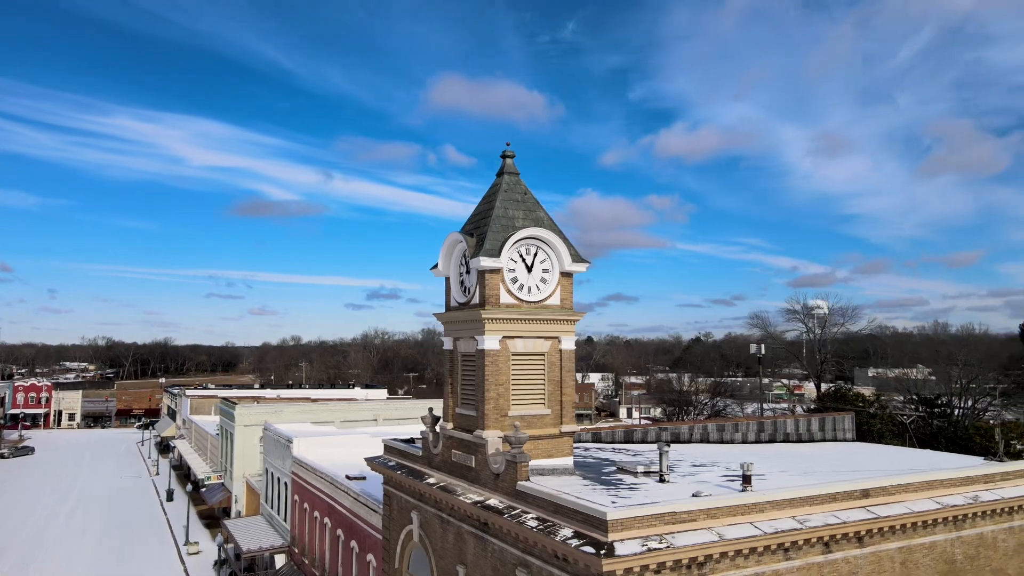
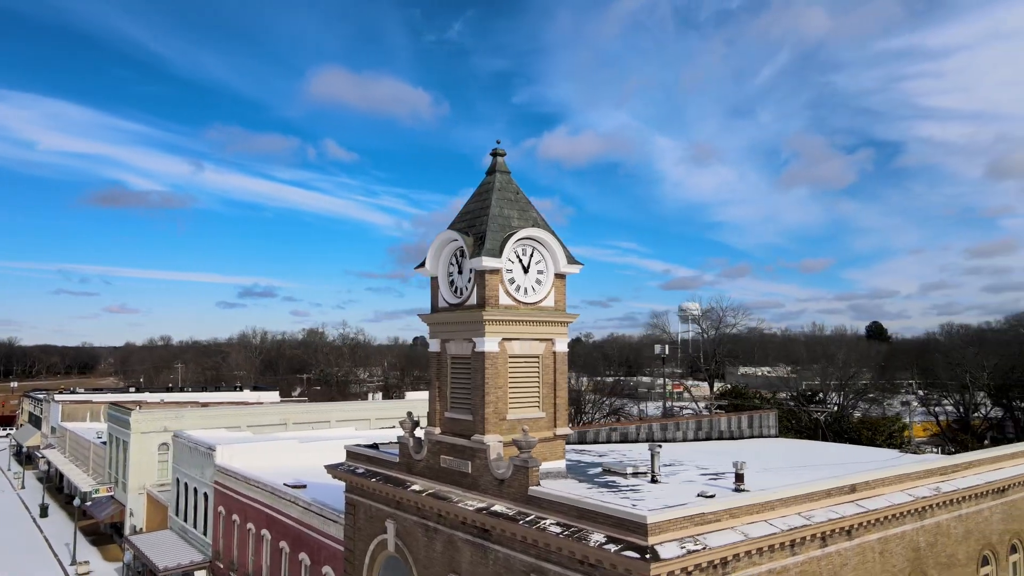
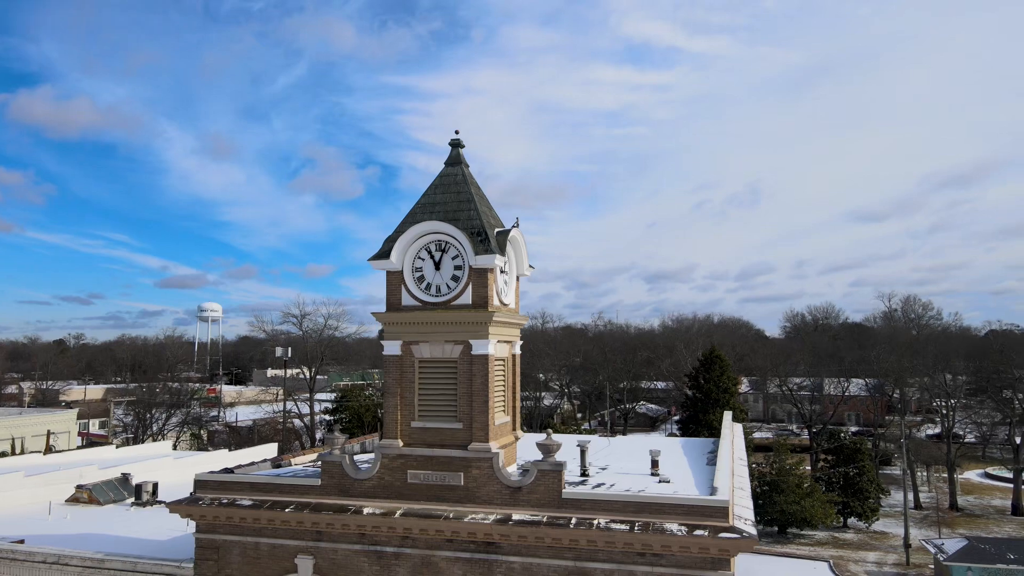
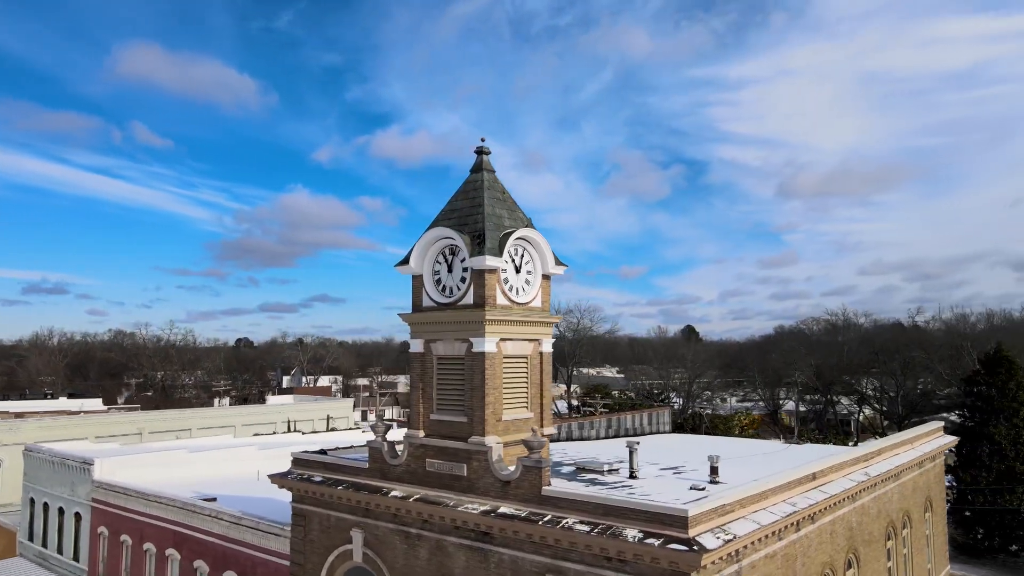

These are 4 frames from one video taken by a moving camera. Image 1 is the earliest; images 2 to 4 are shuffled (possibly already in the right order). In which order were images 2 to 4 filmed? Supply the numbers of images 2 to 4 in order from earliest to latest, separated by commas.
2, 4, 3
